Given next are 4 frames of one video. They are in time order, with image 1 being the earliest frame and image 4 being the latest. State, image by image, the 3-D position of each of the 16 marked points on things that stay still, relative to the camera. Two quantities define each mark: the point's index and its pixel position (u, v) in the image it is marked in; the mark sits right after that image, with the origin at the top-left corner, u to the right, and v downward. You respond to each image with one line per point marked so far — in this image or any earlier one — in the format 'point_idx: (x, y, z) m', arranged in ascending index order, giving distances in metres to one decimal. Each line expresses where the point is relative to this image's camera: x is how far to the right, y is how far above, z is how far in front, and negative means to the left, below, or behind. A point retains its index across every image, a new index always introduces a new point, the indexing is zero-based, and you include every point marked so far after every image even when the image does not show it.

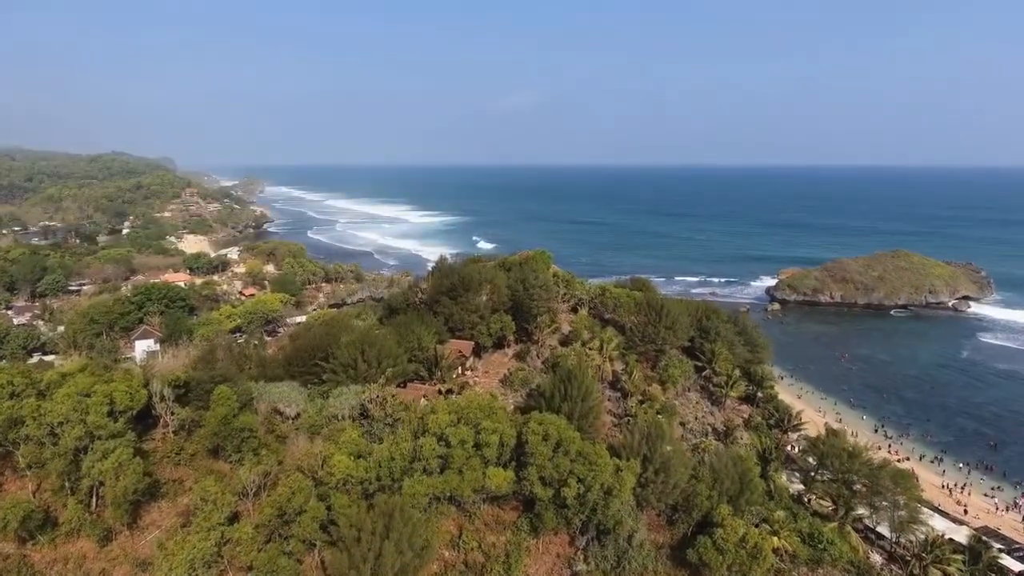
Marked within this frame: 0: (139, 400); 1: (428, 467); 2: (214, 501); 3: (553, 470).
0: (-12.3, -3.6, +18.6) m
1: (-2.7, -5.8, +18.6) m
2: (-8.4, -6.1, +16.3) m
3: (+1.4, -6.2, +19.4) m
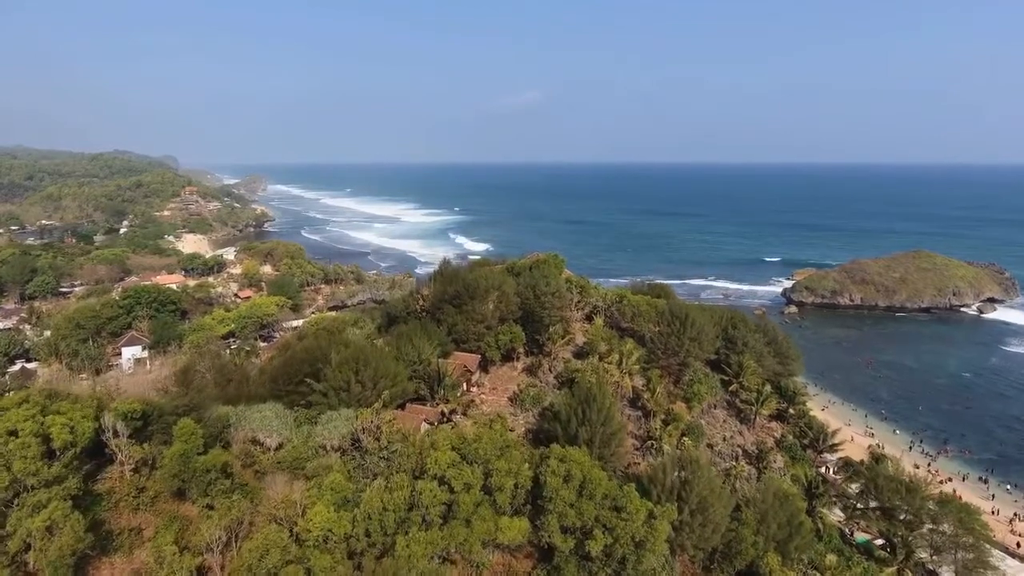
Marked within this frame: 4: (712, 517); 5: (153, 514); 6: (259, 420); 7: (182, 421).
0: (-11.8, -4.1, +15.8) m
1: (-2.3, -6.2, +15.7) m
2: (-8.0, -6.5, +13.5) m
3: (+1.8, -6.6, +16.5) m
4: (+6.4, -7.4, +18.5) m
5: (-10.2, -6.4, +16.3) m
6: (-8.8, -4.6, +20.0) m
7: (-9.9, -4.0, +17.2) m
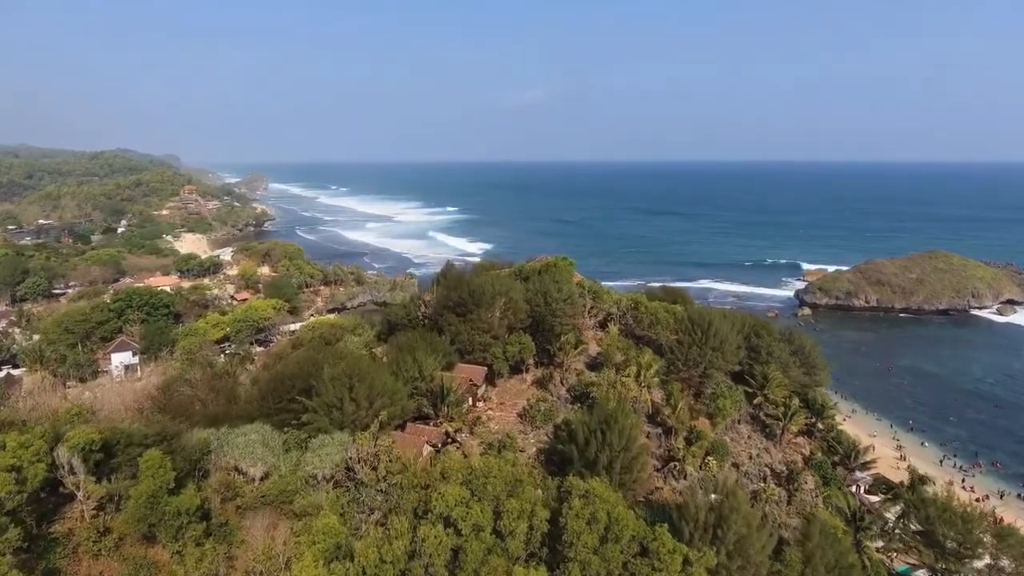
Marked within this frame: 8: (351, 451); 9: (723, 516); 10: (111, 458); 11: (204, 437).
0: (-11.4, -4.4, +13.7) m
1: (-1.9, -6.6, +13.6) m
2: (-7.6, -6.8, +11.4) m
3: (+2.2, -6.9, +14.4) m
4: (+6.8, -7.7, +16.4) m
5: (-9.8, -6.8, +14.2) m
6: (-8.4, -4.9, +17.9) m
7: (-9.5, -4.3, +15.1) m
8: (-5.1, -5.1, +18.1) m
9: (+6.3, -6.7, +17.1) m
10: (-11.1, -4.7, +16.0) m
11: (-9.6, -4.7, +17.9) m
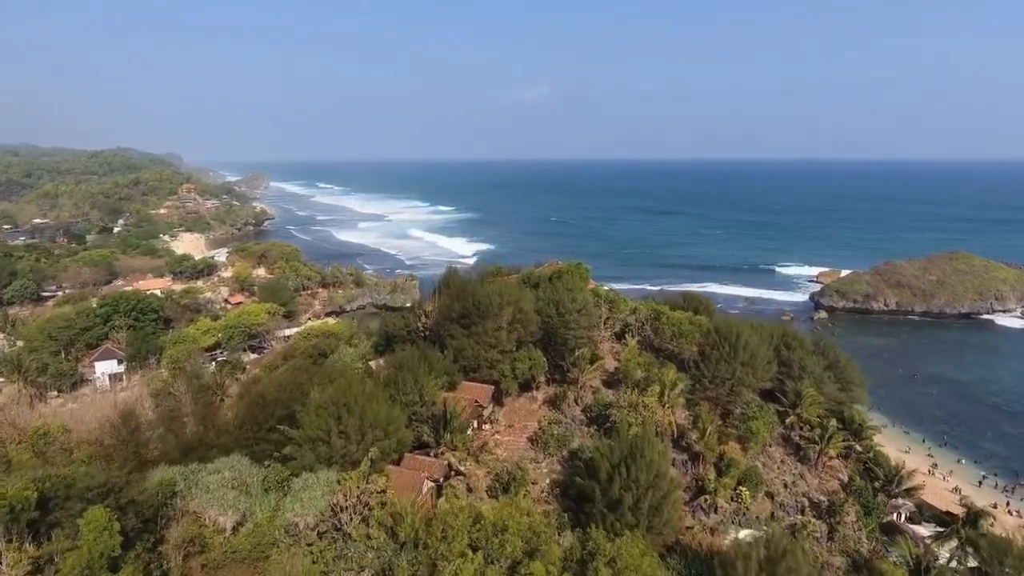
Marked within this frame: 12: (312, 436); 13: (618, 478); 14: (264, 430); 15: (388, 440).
0: (-11.1, -4.9, +11.2) m
1: (-1.5, -7.0, +11.0) m
2: (-7.3, -7.3, +8.8) m
3: (+2.6, -7.4, +11.8) m
4: (+7.2, -8.2, +13.8) m
5: (-9.4, -7.2, +11.6) m
6: (-8.0, -5.4, +15.3) m
7: (-9.1, -4.8, +12.6) m
8: (-4.7, -5.6, +15.5) m
9: (+6.7, -7.2, +14.5) m
10: (-10.7, -5.2, +13.4) m
11: (-9.2, -5.1, +15.4) m
12: (-6.1, -4.5, +17.8) m
13: (+3.3, -5.9, +17.8) m
14: (-8.4, -4.8, +19.5) m
15: (-4.0, -4.9, +18.9) m
